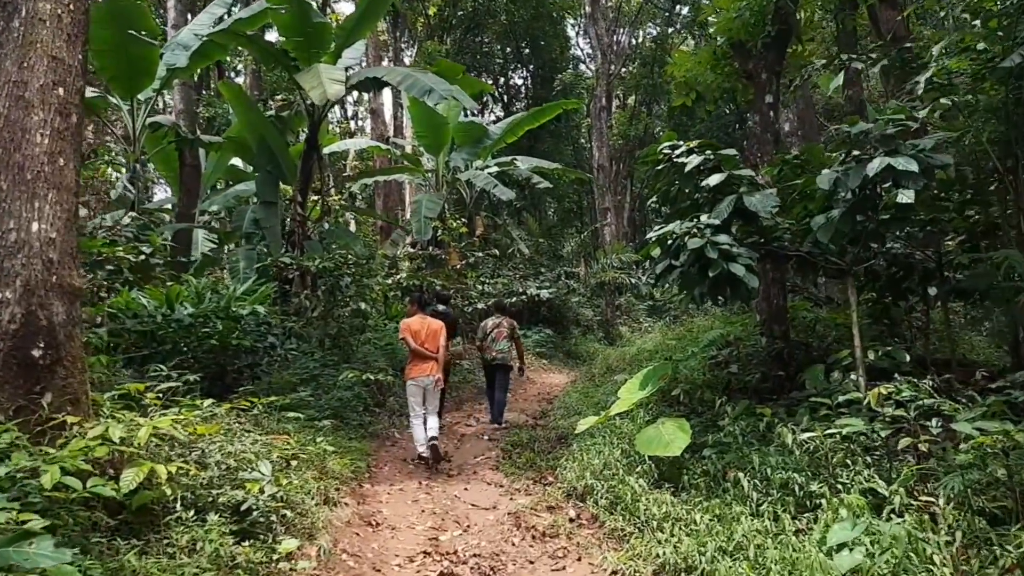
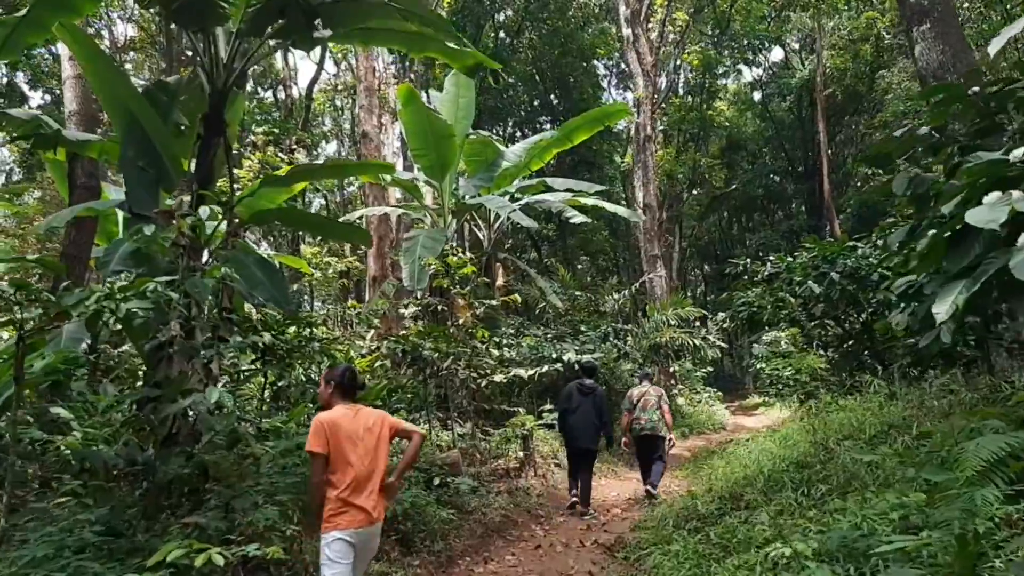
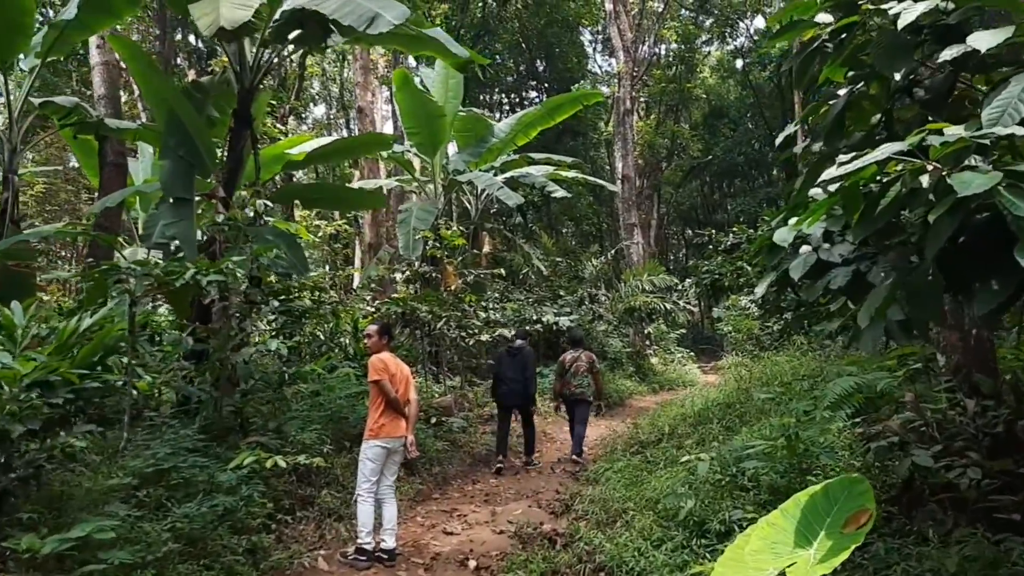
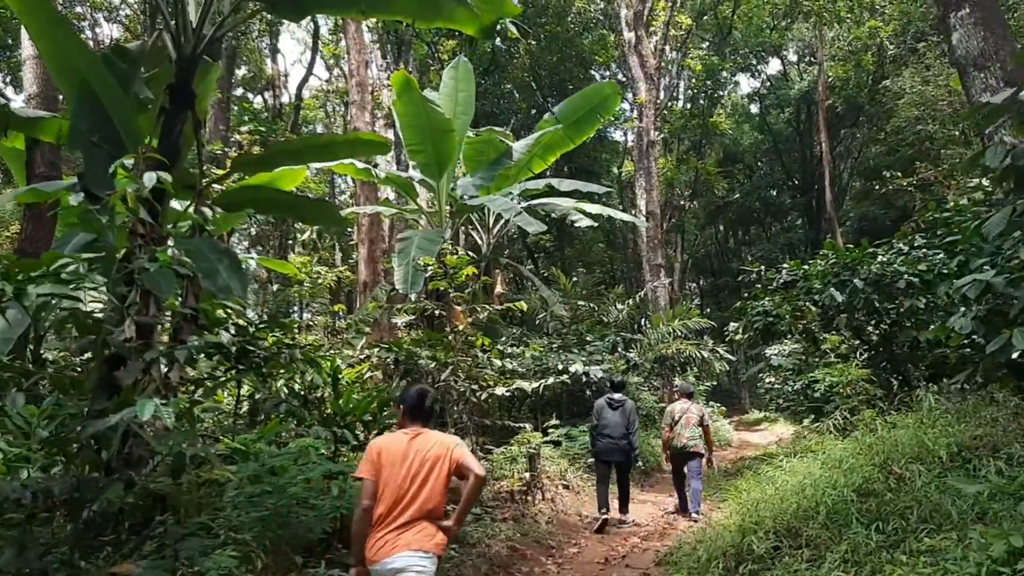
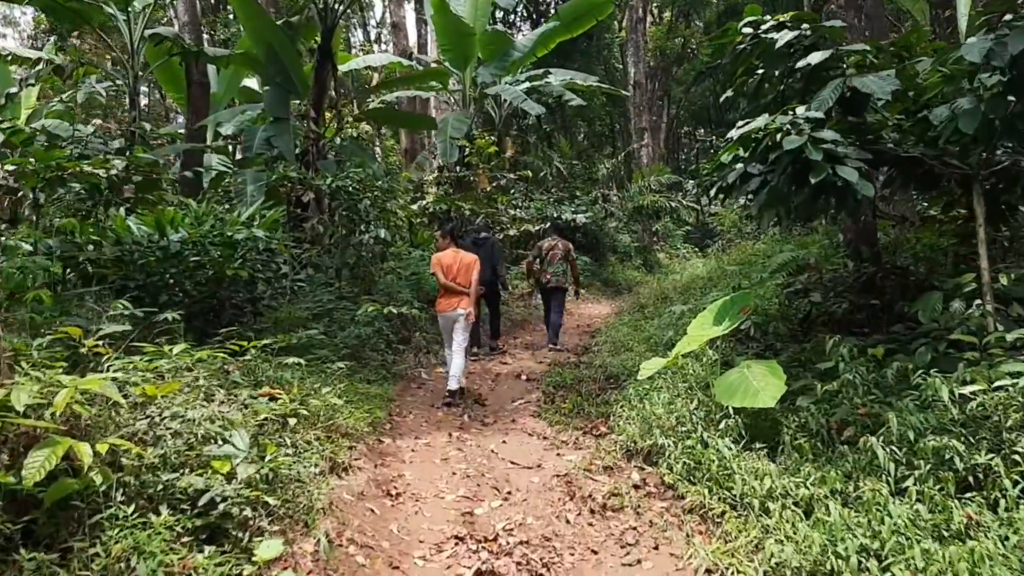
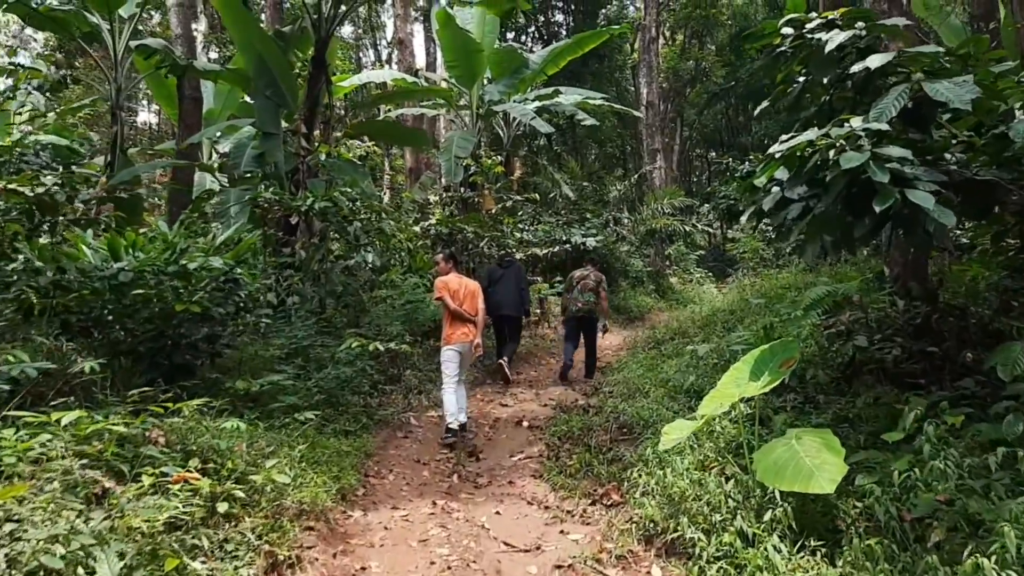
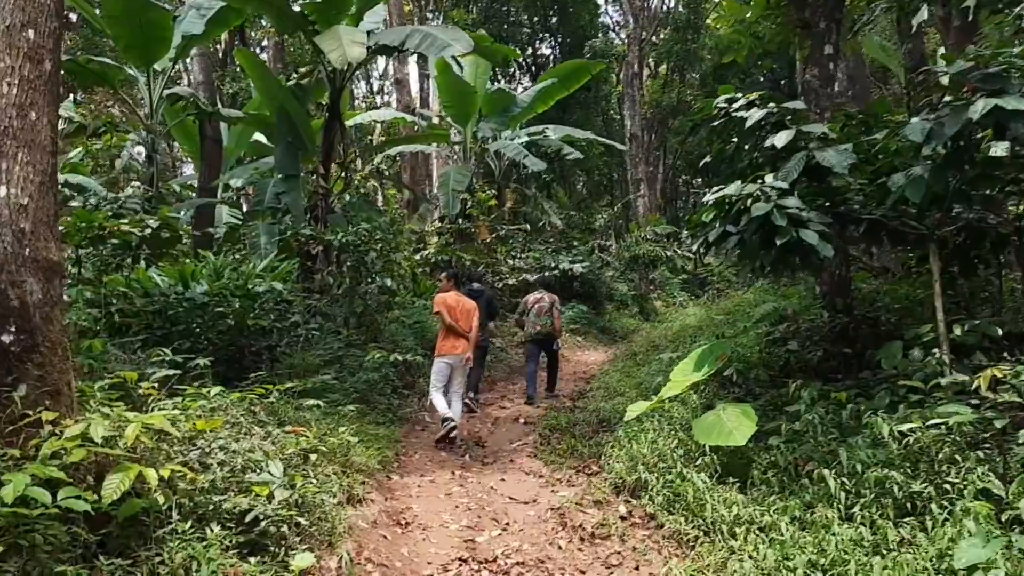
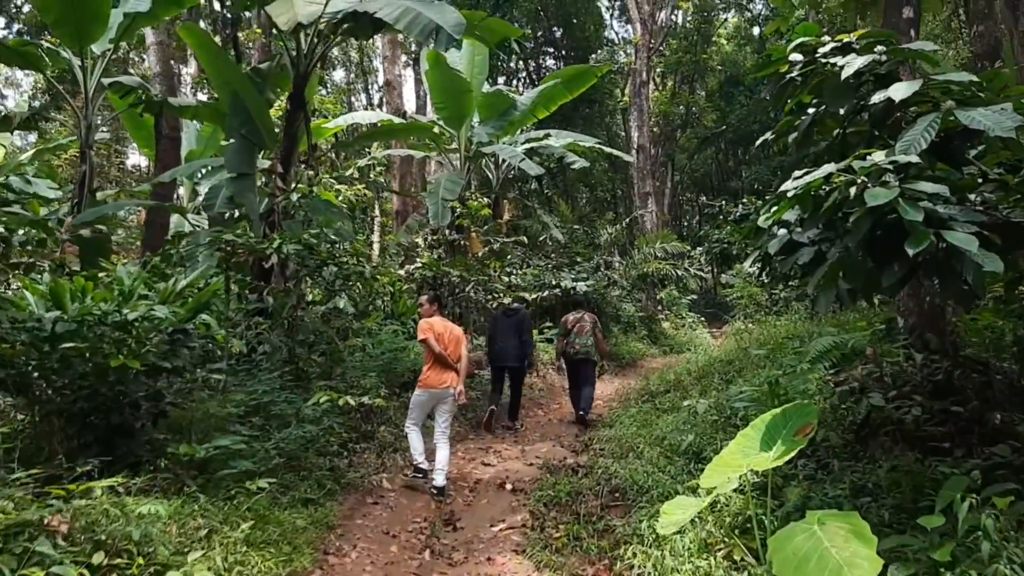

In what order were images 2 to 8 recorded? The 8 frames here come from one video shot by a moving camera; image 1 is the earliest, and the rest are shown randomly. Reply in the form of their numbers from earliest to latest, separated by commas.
7, 5, 6, 8, 3, 2, 4
